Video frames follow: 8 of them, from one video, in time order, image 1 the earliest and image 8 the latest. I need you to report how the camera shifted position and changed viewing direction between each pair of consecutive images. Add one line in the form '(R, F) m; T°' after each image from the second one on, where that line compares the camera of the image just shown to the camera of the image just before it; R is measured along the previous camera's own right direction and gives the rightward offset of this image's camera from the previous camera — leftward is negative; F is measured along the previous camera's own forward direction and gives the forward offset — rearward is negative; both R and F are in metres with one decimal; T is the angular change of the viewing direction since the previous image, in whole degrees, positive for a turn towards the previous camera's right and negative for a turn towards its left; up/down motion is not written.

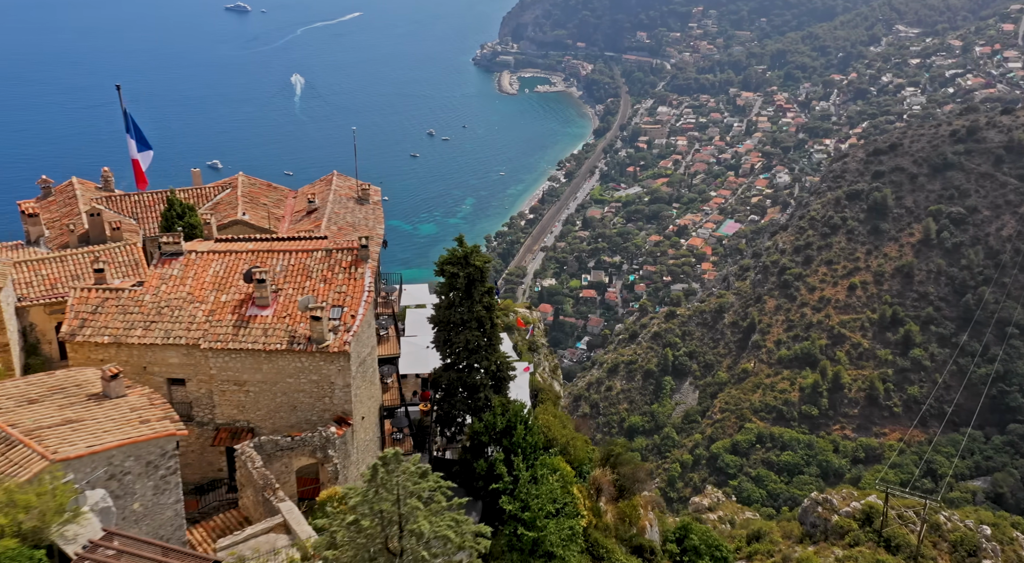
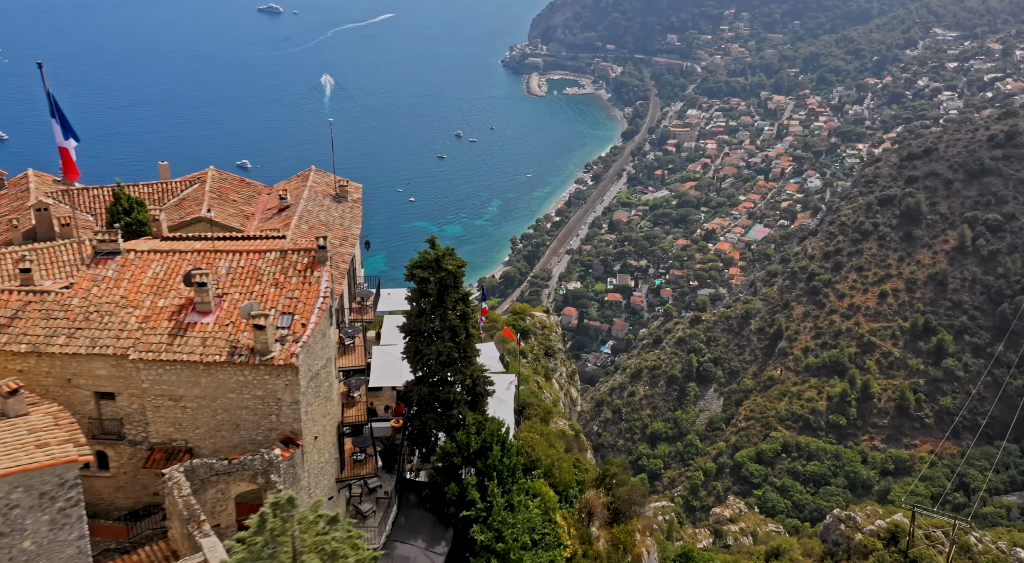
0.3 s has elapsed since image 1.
(+0.4, +0.7) m; -2°
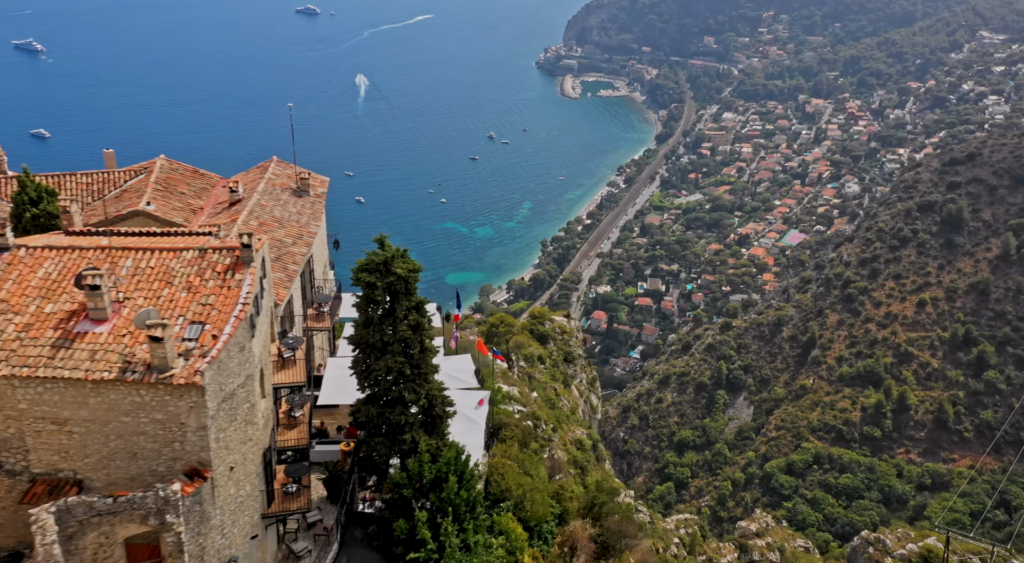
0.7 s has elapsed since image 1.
(+0.5, +1.0) m; -2°
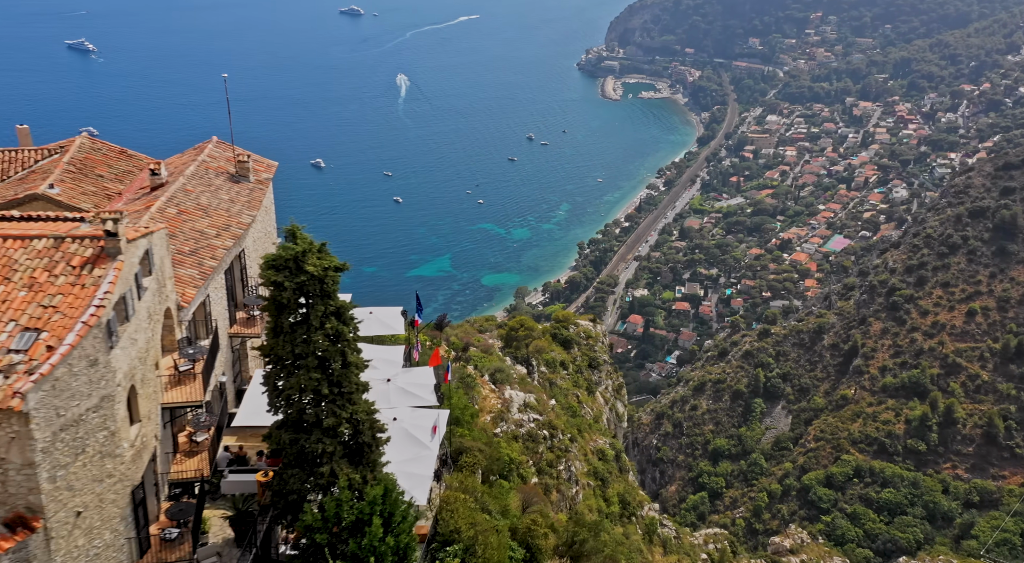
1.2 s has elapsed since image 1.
(+0.6, +1.2) m; -3°
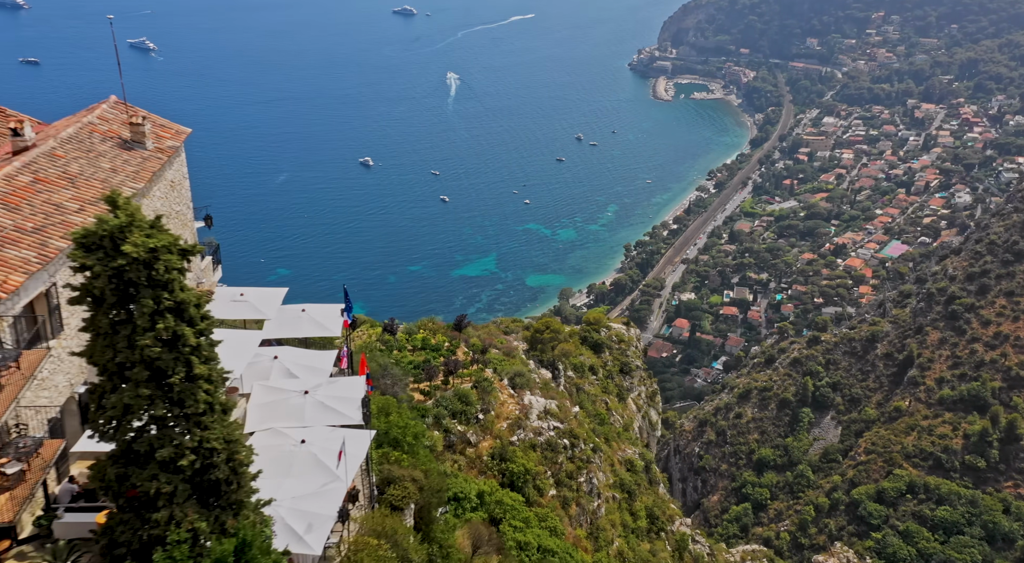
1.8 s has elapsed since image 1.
(+0.7, +1.4) m; -3°
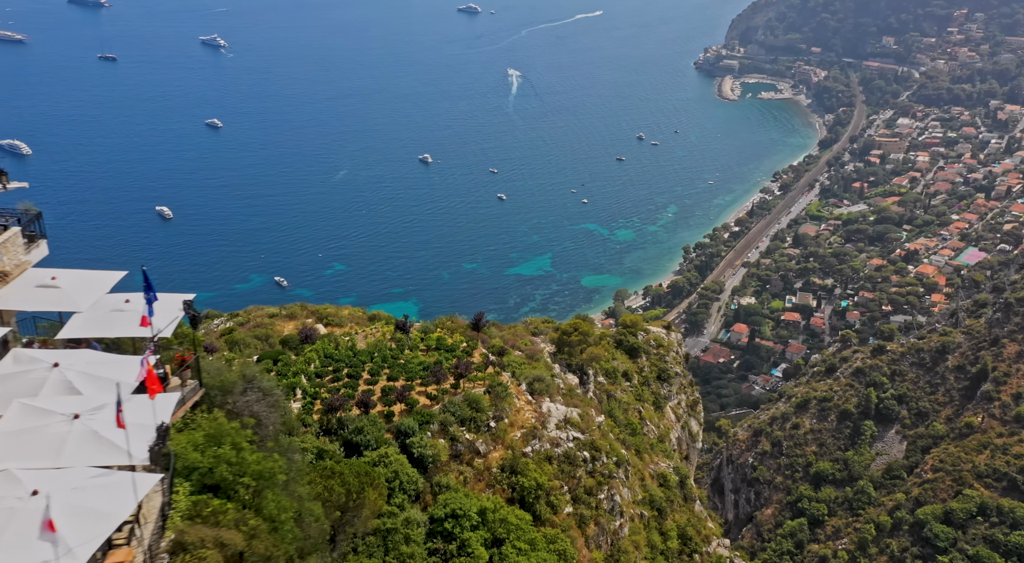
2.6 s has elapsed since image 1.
(+1.0, +1.7) m; -4°
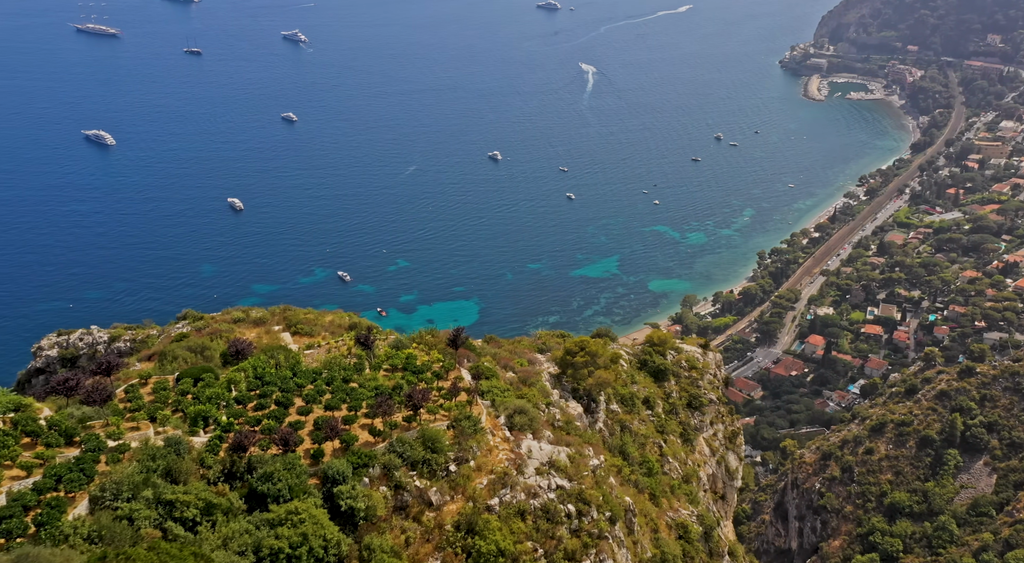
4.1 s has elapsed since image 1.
(+1.9, +3.6) m; -5°
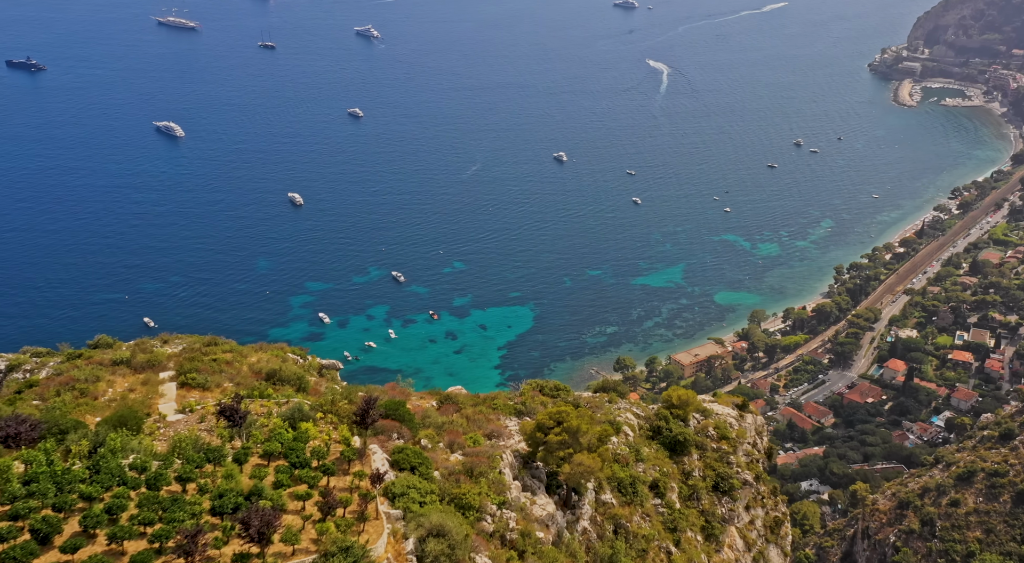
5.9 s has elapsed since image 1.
(+2.0, +5.6) m; -5°
